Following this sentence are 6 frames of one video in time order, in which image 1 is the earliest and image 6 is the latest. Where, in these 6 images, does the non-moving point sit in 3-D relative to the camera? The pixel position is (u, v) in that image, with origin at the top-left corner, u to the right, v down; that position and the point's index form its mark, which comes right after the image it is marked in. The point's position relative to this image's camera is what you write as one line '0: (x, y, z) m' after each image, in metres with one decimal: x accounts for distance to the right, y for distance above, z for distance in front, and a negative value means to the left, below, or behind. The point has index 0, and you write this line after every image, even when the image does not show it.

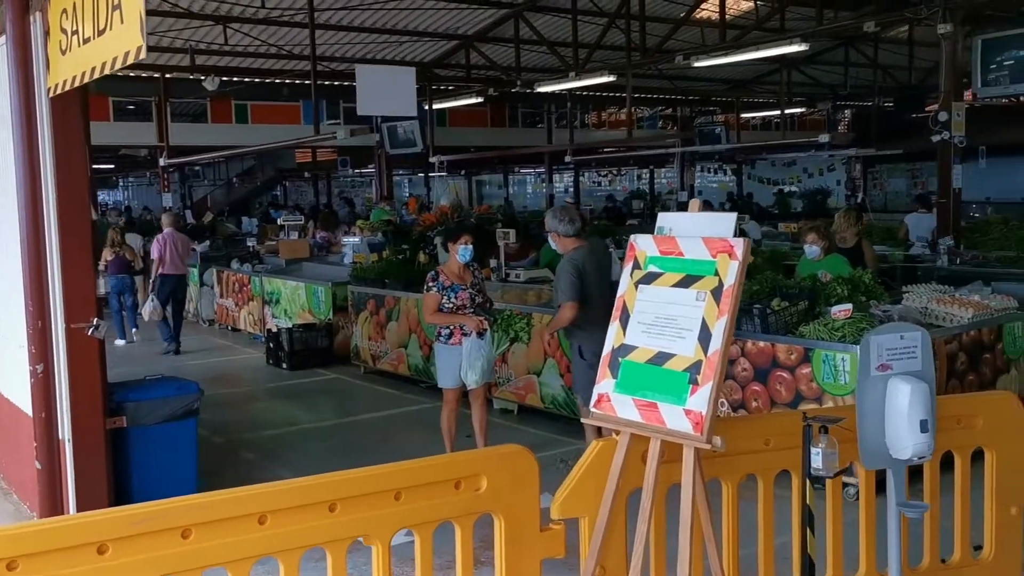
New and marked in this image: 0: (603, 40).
0: (+1.3, +3.5, +13.7) m
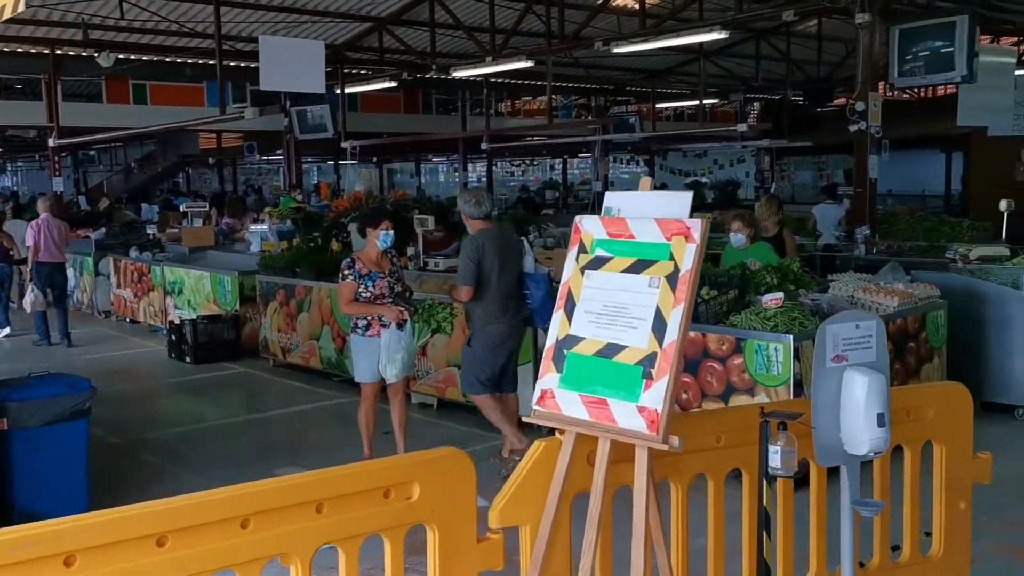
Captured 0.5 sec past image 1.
0: (+0.1, +3.6, +13.4) m
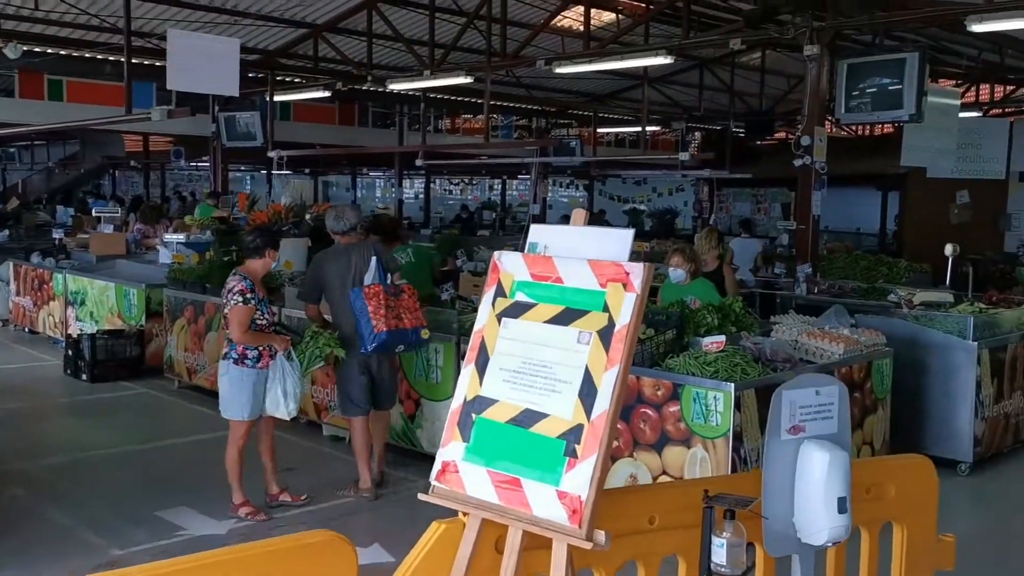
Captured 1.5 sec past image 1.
0: (-0.7, +3.3, +13.0) m
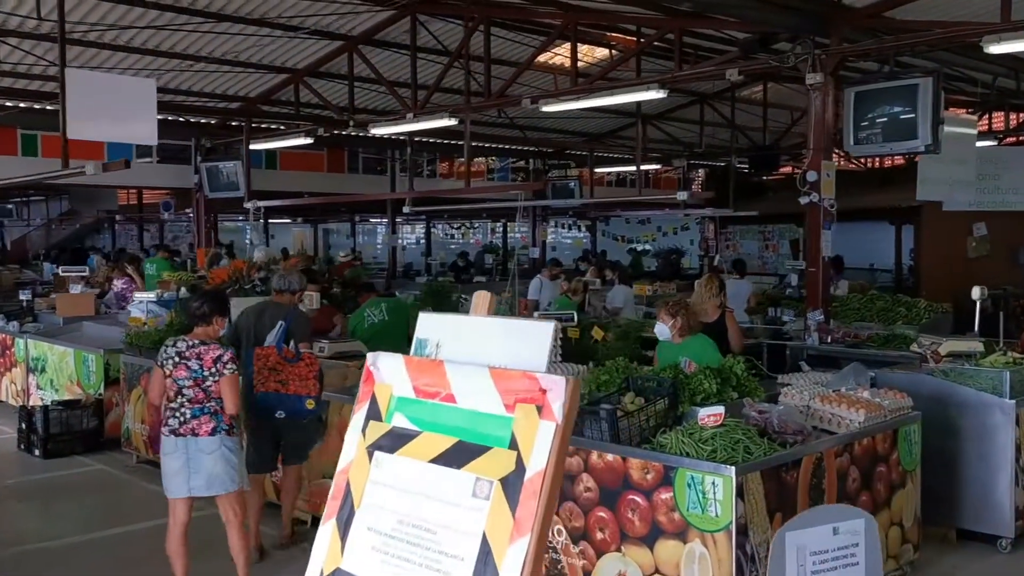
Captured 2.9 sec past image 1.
0: (-0.8, +2.7, +12.5) m
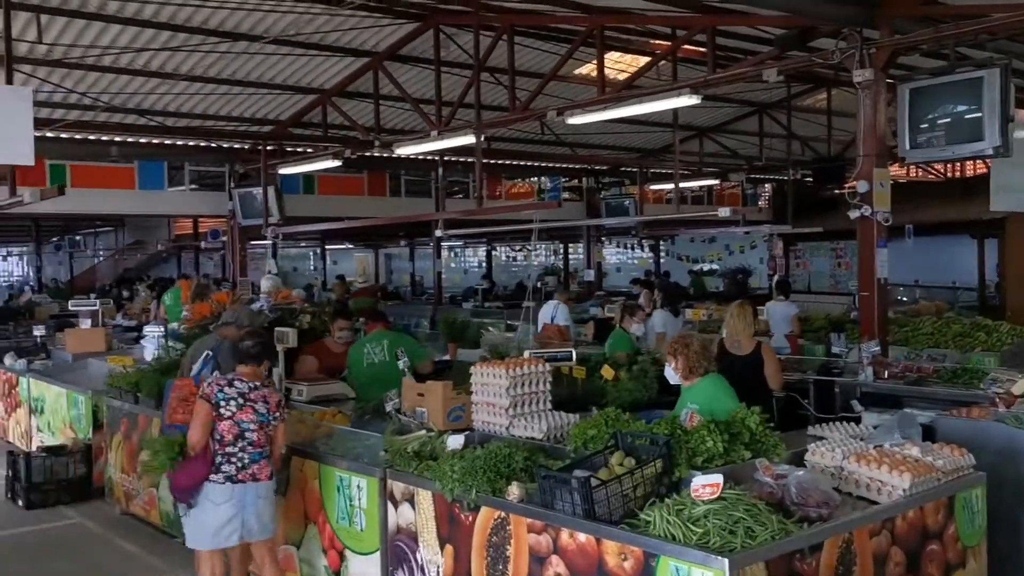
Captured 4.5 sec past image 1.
0: (-0.4, +2.3, +11.8) m
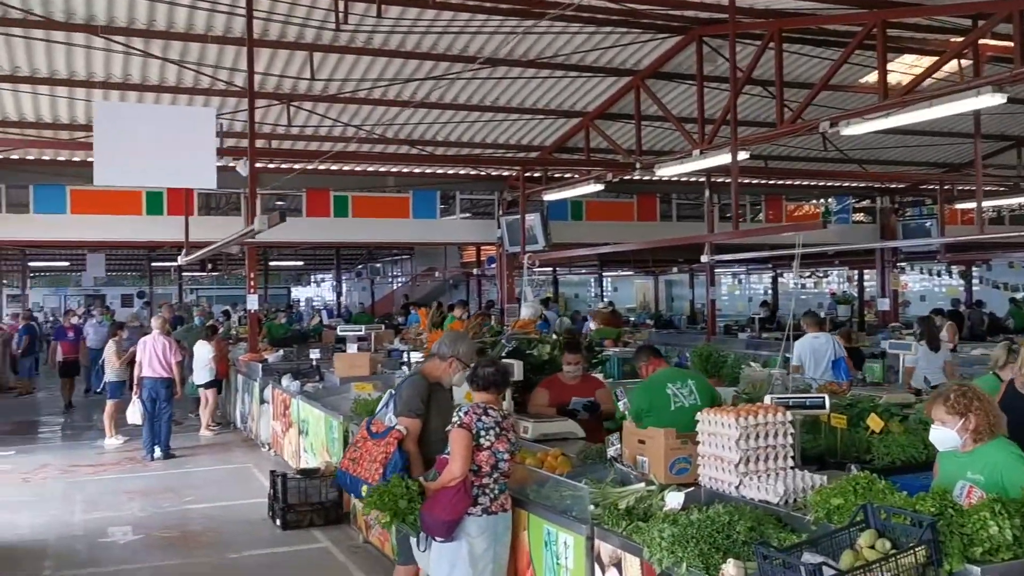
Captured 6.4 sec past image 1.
0: (+2.7, +2.0, +11.0) m
